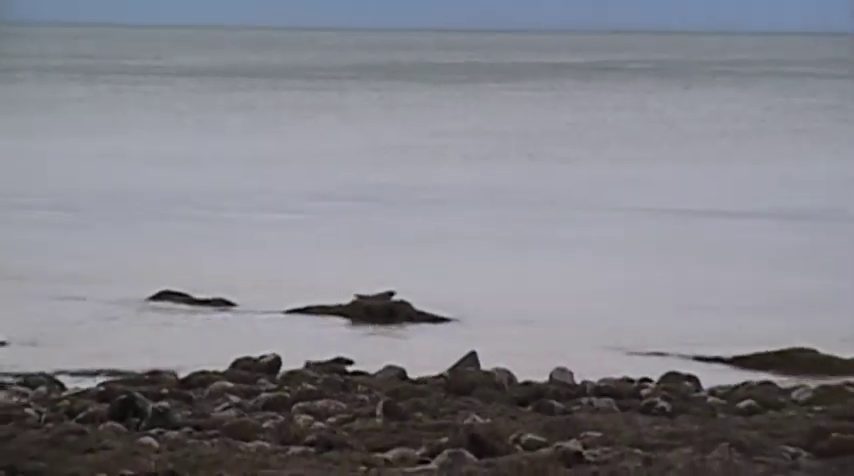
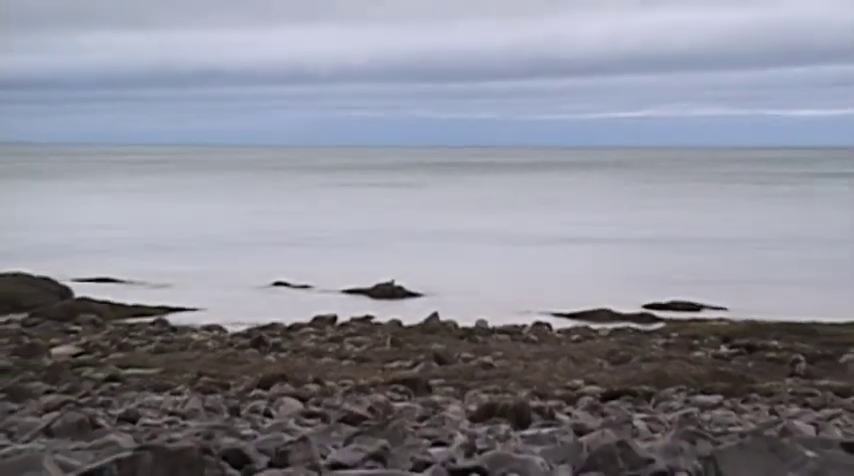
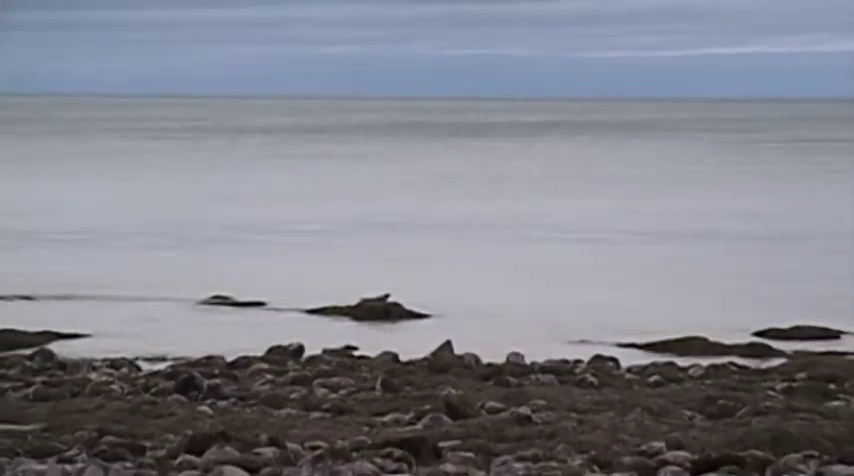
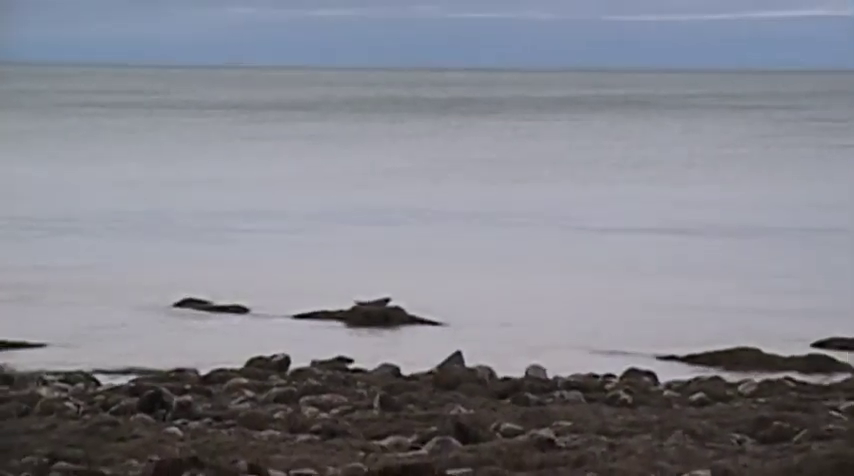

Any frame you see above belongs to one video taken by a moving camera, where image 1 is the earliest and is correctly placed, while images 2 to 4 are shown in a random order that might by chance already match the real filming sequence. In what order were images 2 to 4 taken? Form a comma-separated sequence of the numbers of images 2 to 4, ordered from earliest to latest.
4, 3, 2
